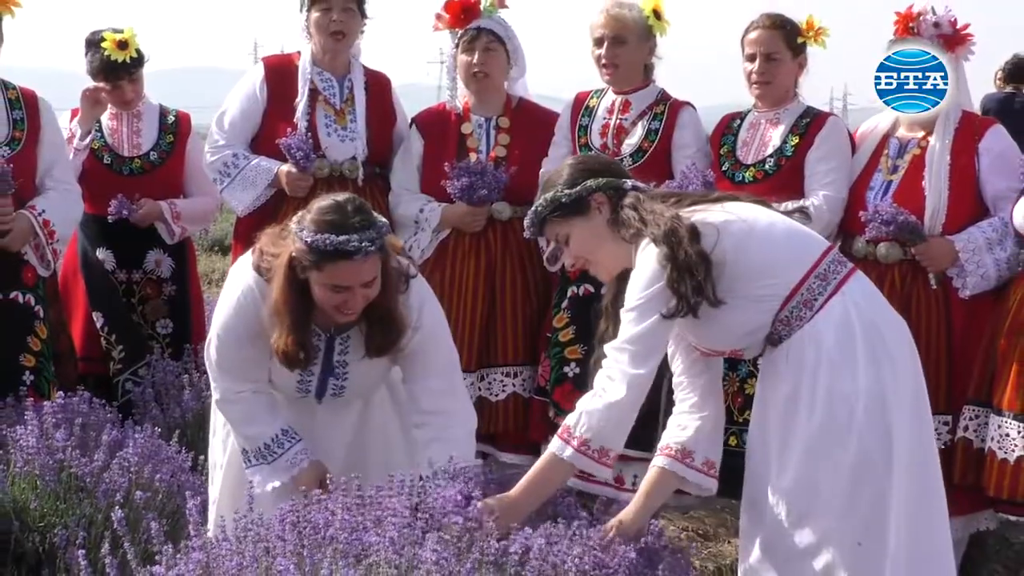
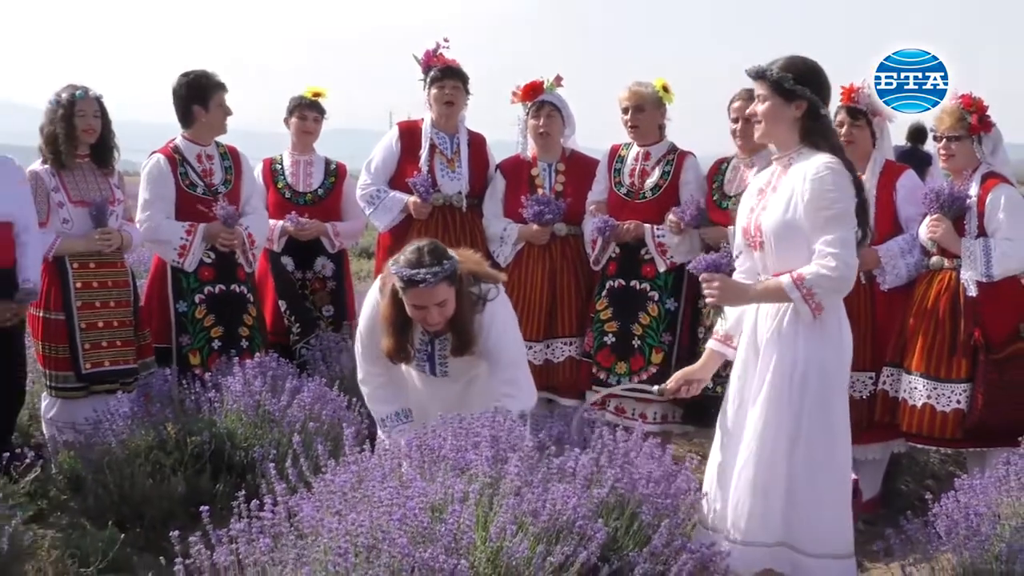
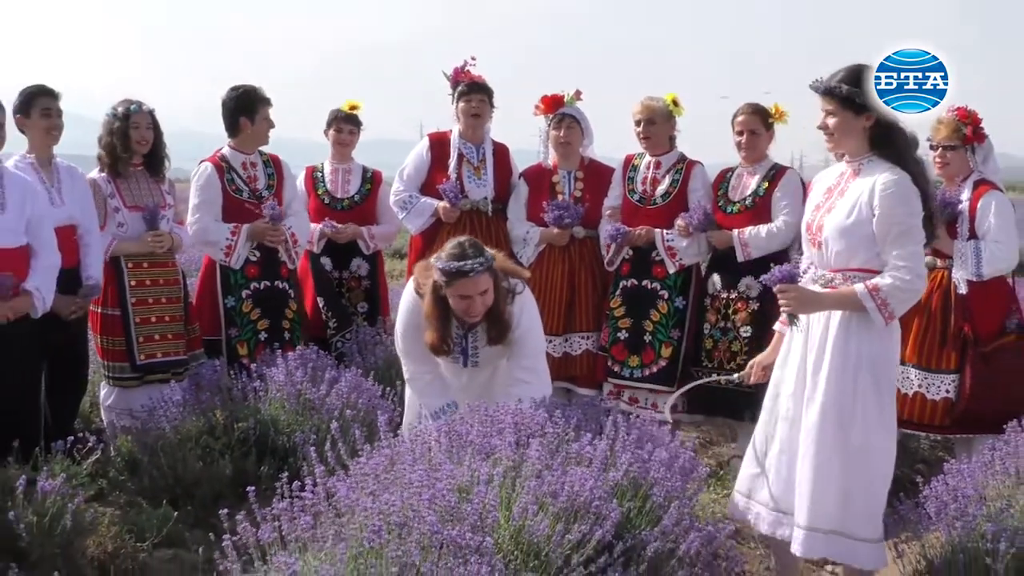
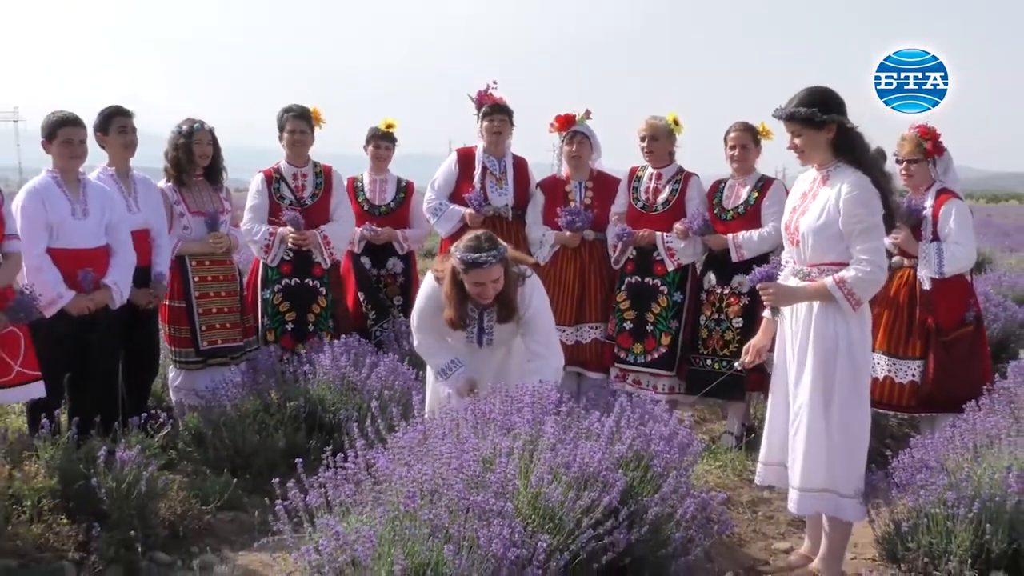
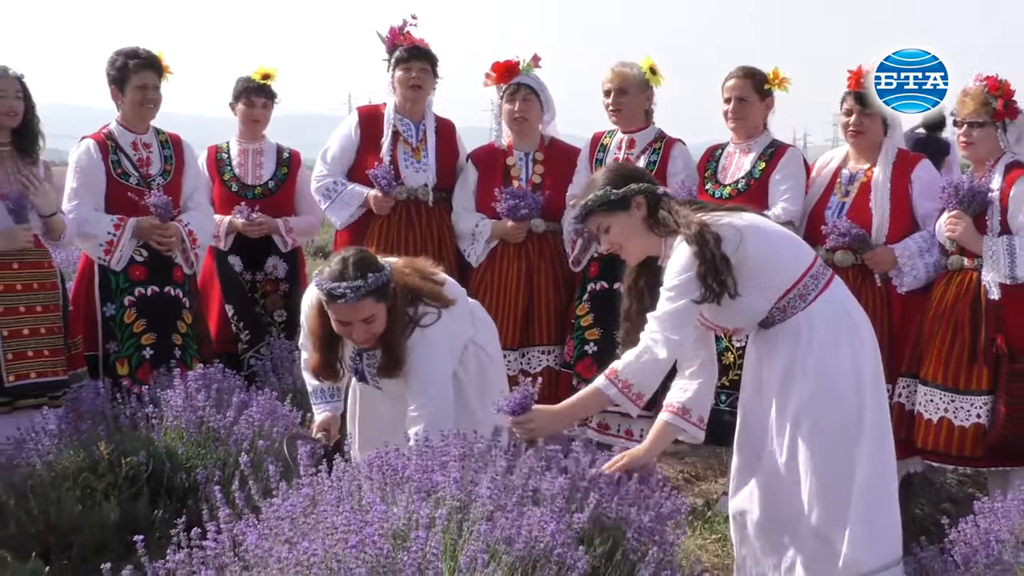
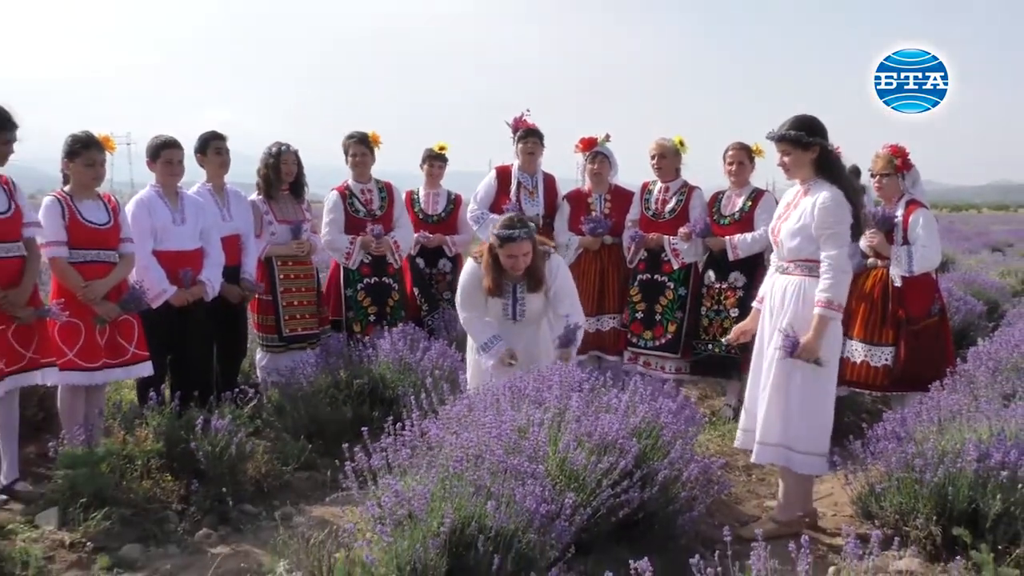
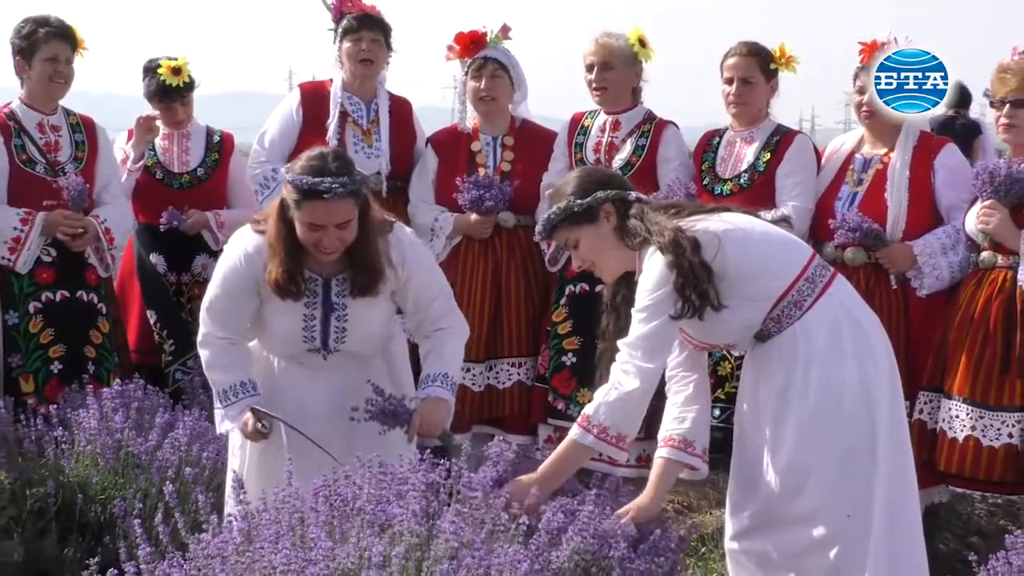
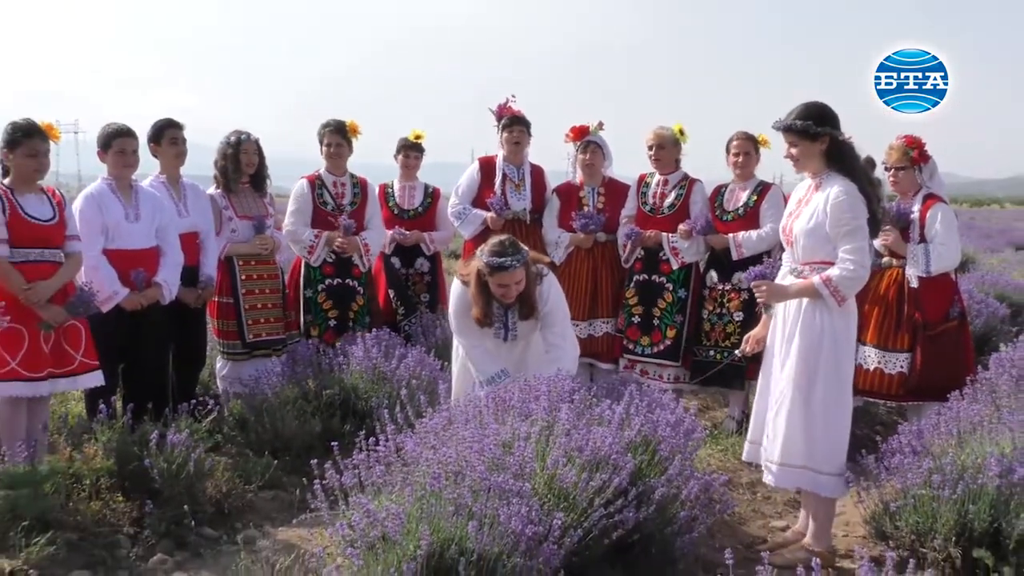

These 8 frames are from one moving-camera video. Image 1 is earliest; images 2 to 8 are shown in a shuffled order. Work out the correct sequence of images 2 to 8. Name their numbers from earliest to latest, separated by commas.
7, 5, 2, 3, 4, 8, 6
